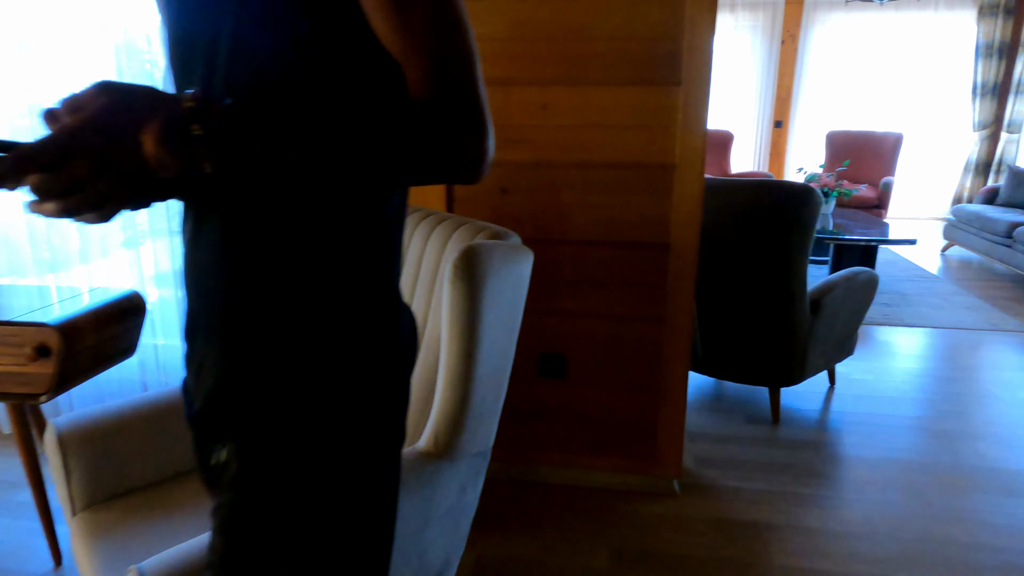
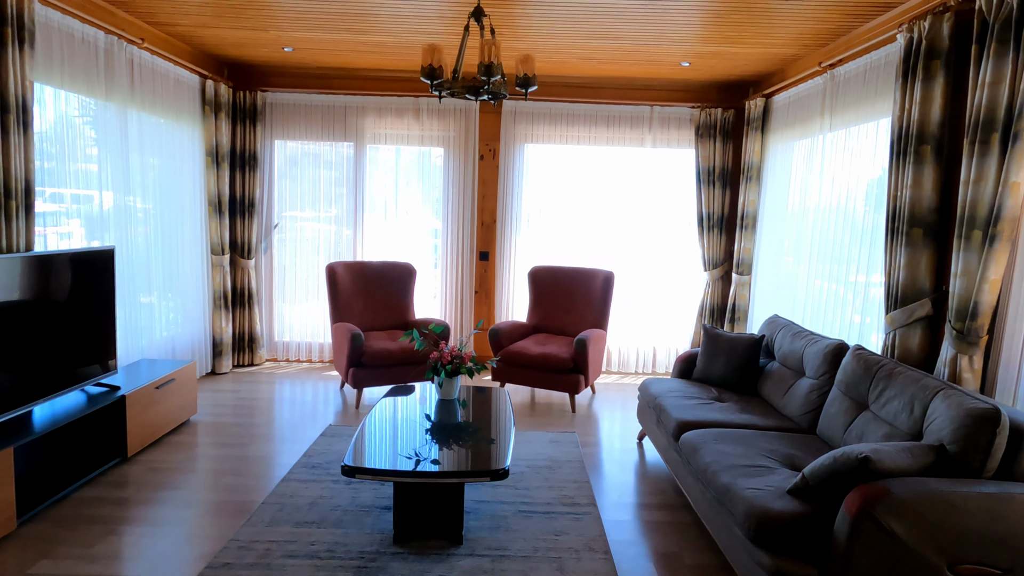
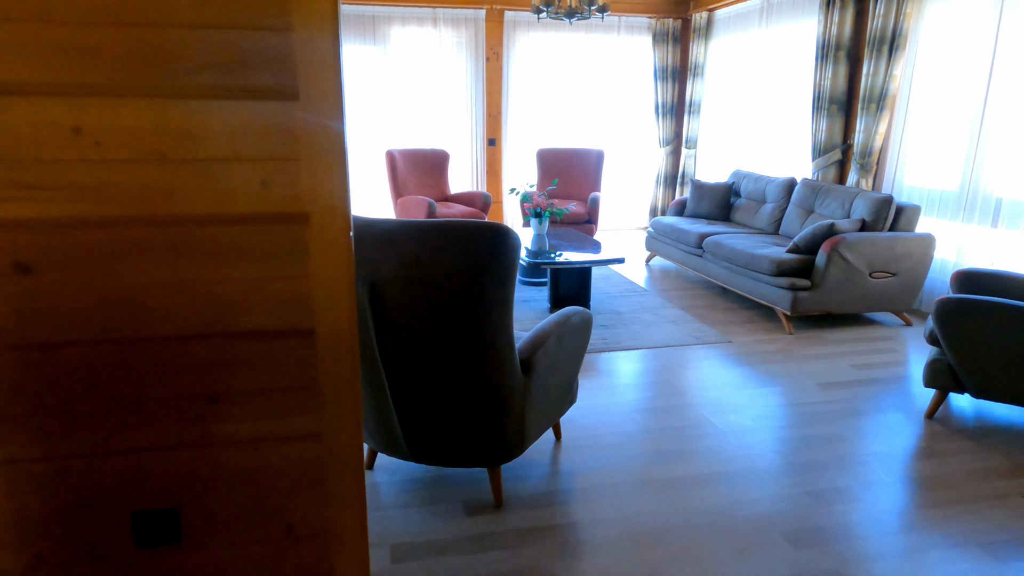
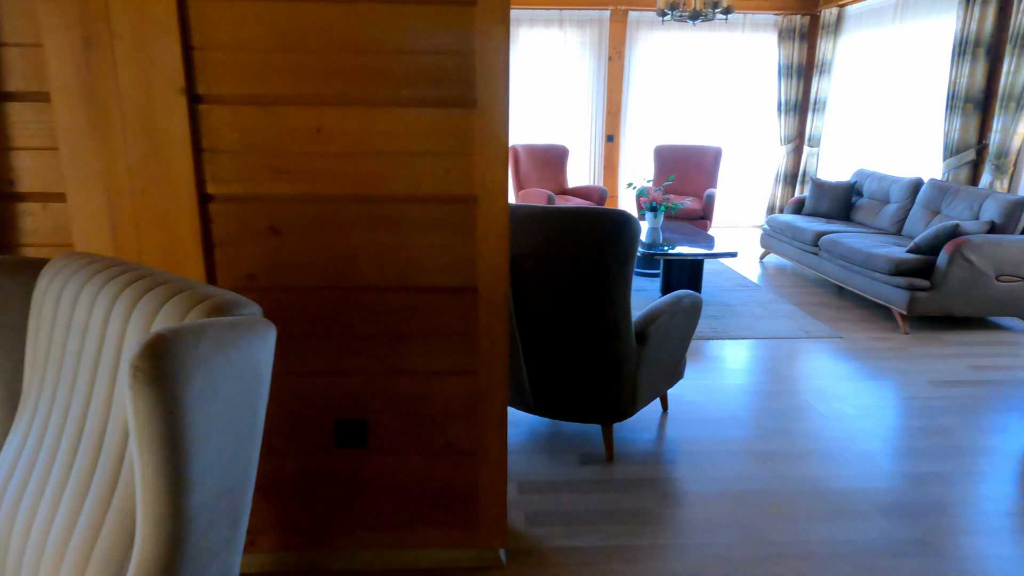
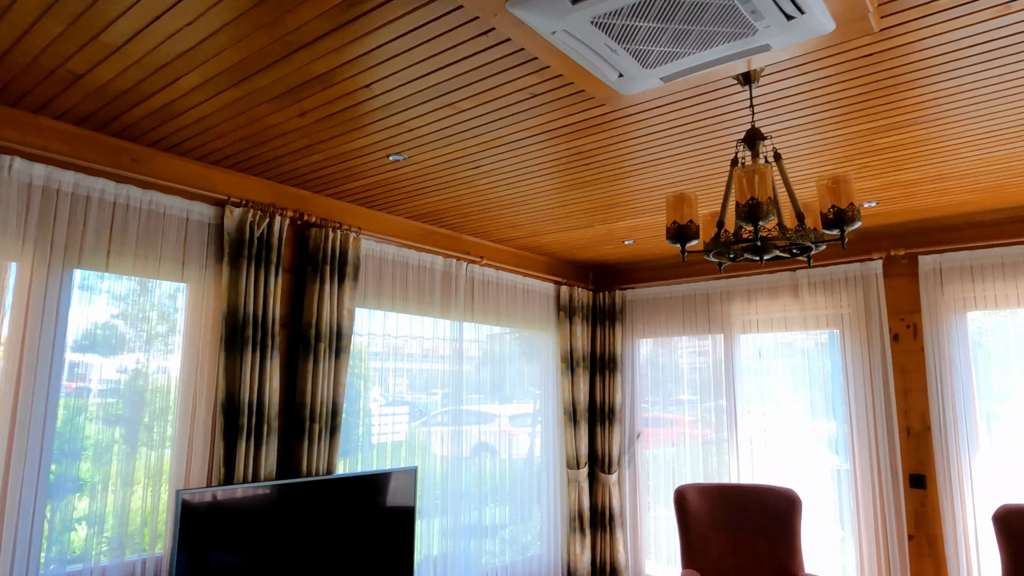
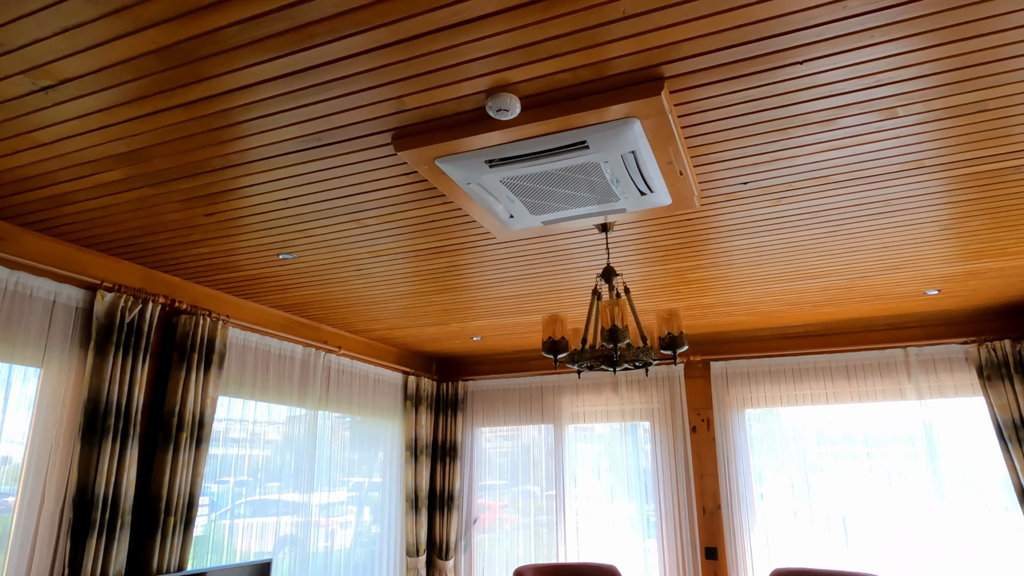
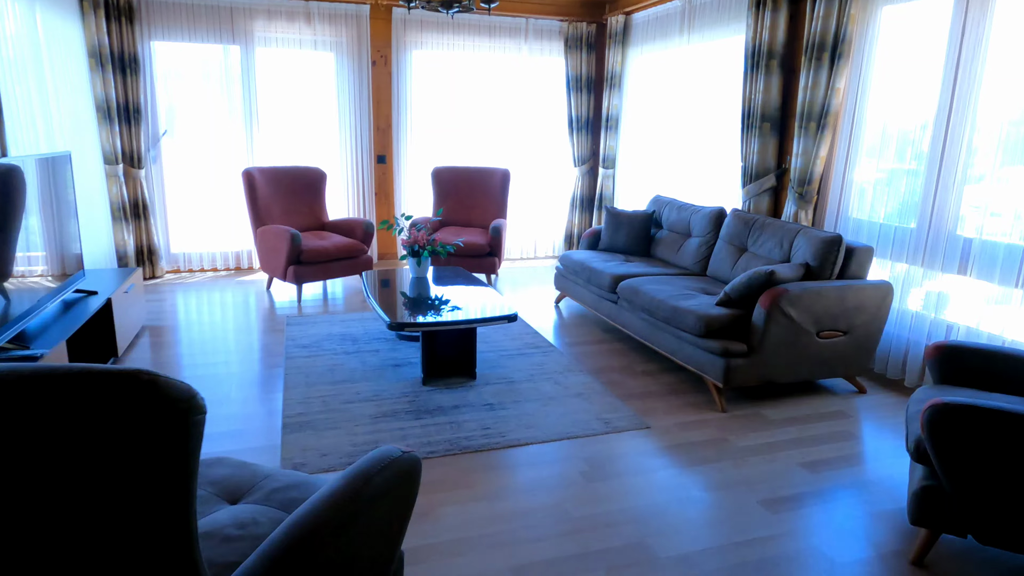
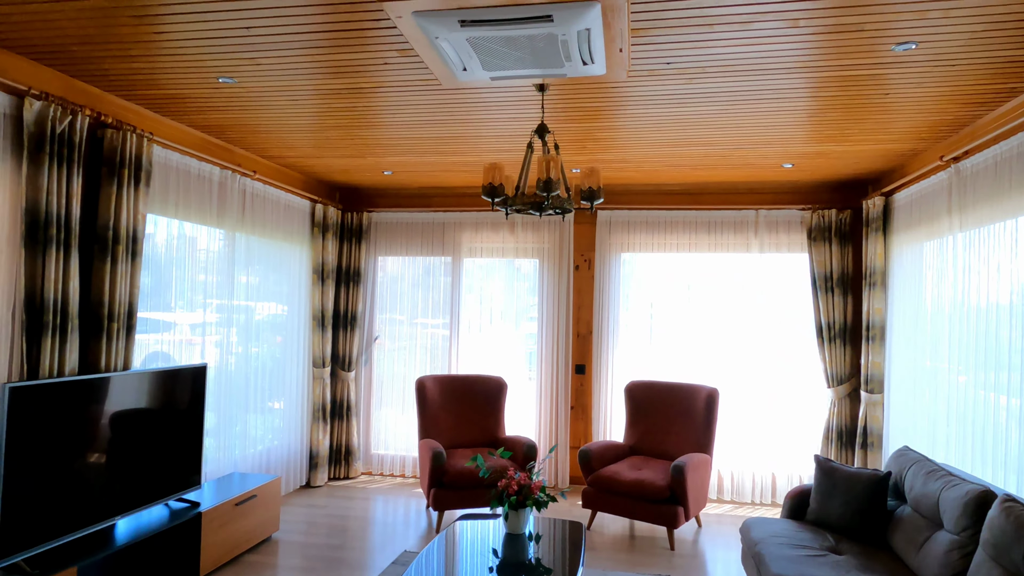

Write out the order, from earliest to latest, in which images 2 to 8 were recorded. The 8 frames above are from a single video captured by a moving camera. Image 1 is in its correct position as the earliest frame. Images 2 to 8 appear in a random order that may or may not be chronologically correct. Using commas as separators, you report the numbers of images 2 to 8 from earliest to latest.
4, 3, 7, 2, 8, 6, 5
